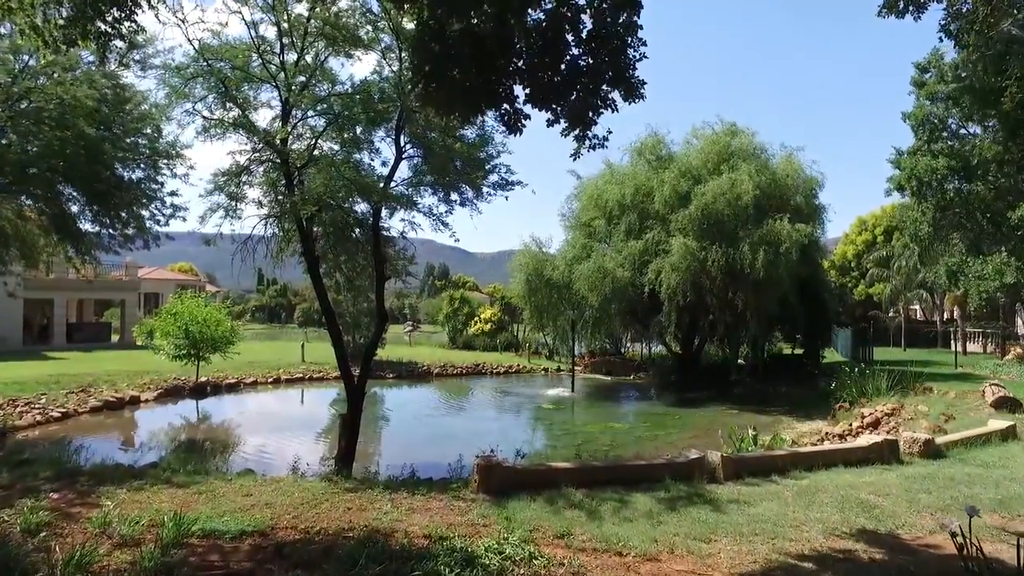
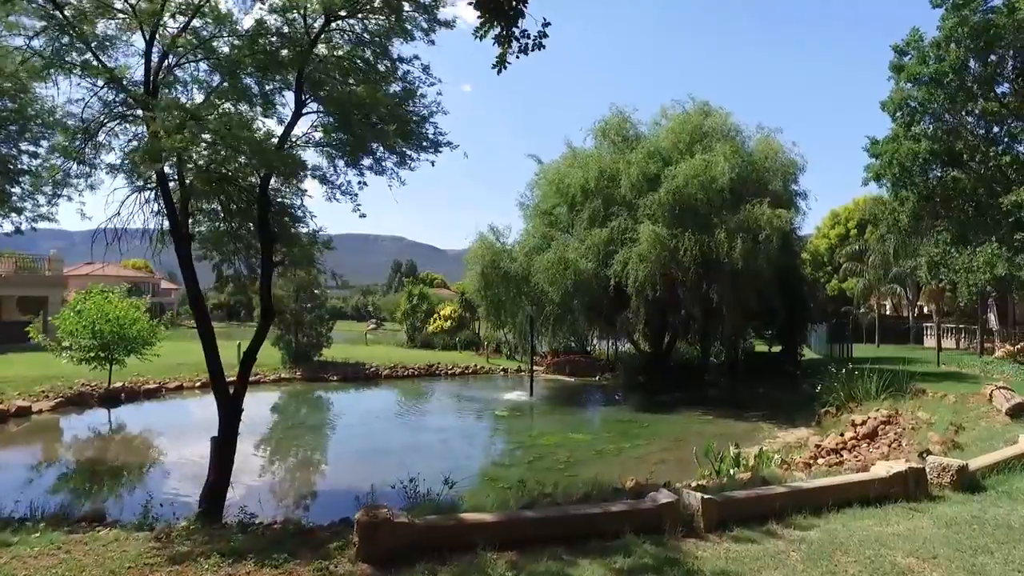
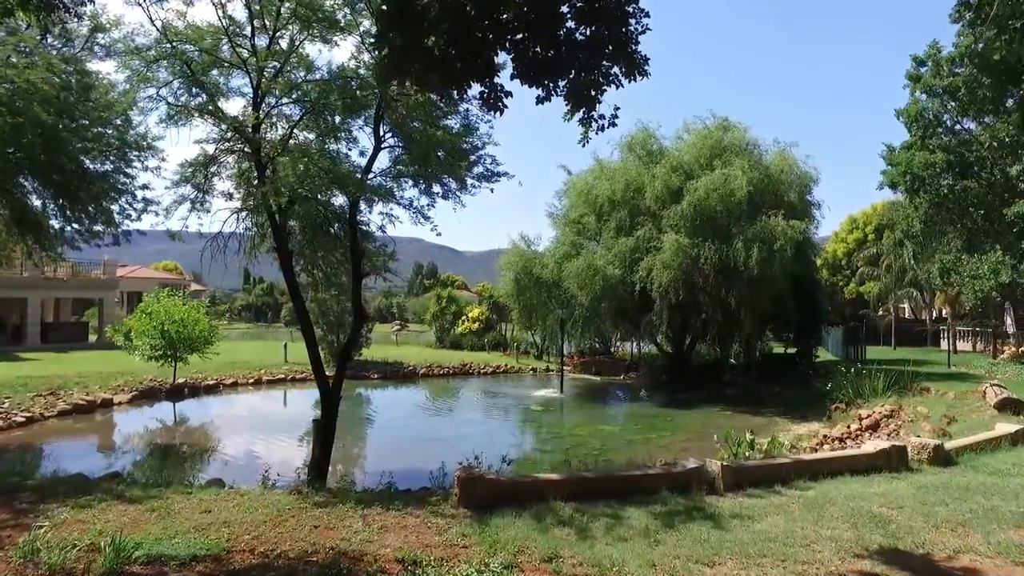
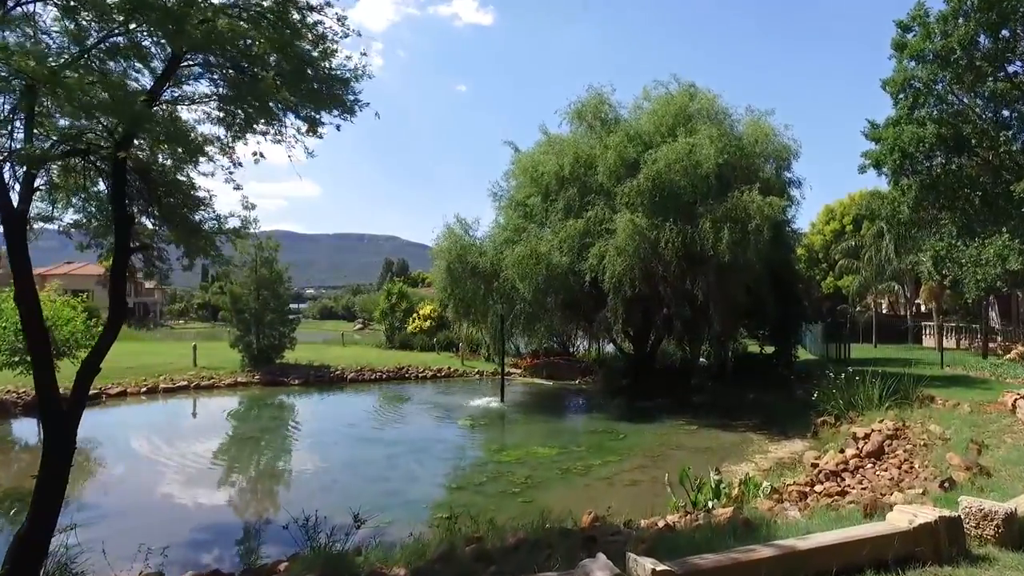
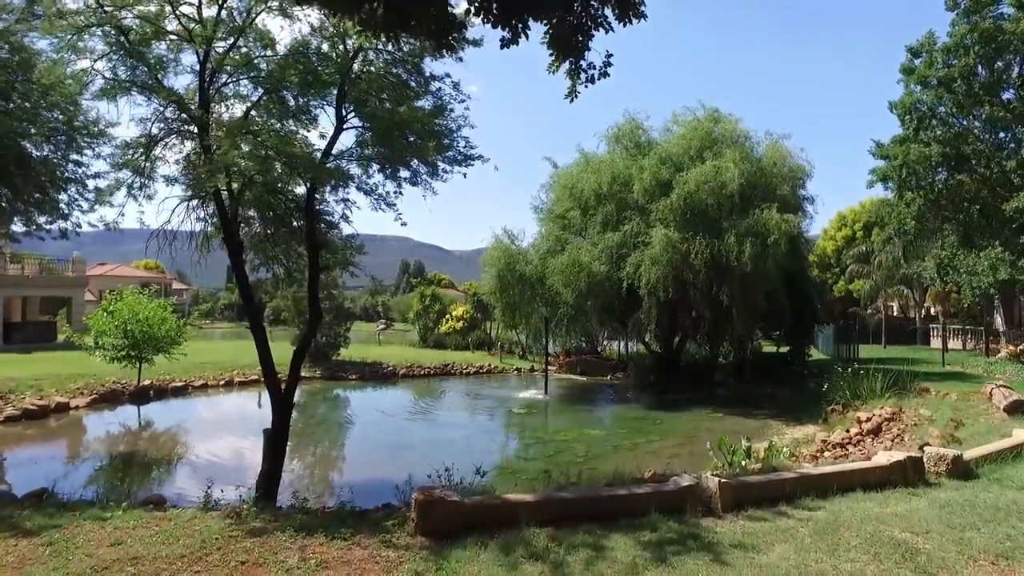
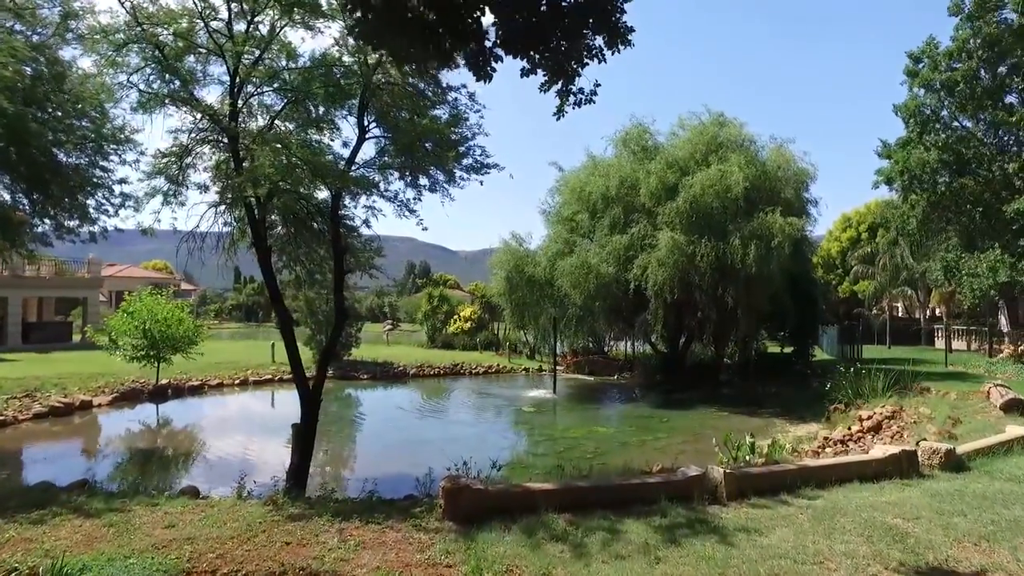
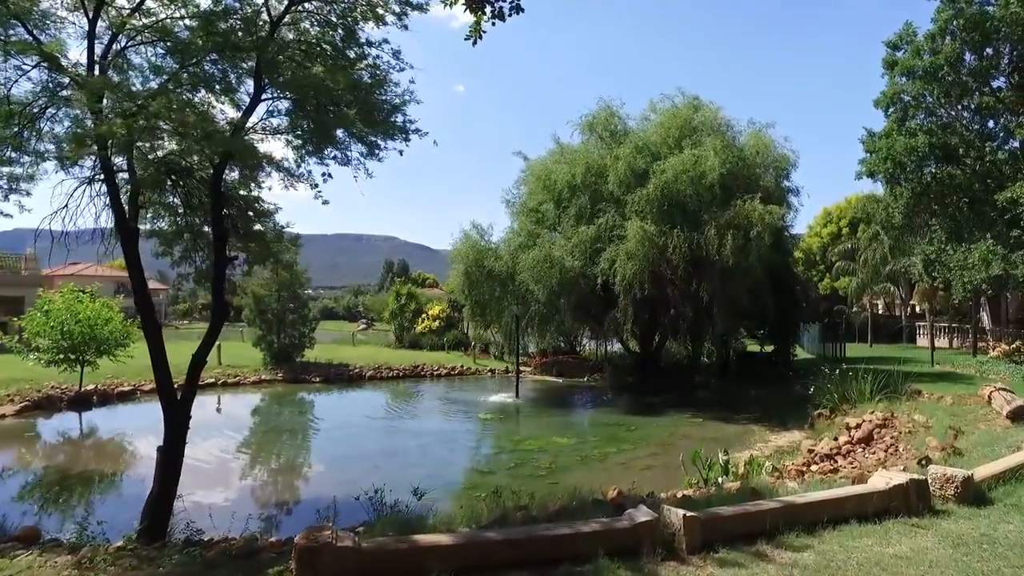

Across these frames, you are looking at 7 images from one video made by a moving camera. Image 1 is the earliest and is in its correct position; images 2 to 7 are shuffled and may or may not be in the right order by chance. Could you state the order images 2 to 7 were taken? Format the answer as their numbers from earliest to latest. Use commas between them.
3, 6, 5, 2, 7, 4
